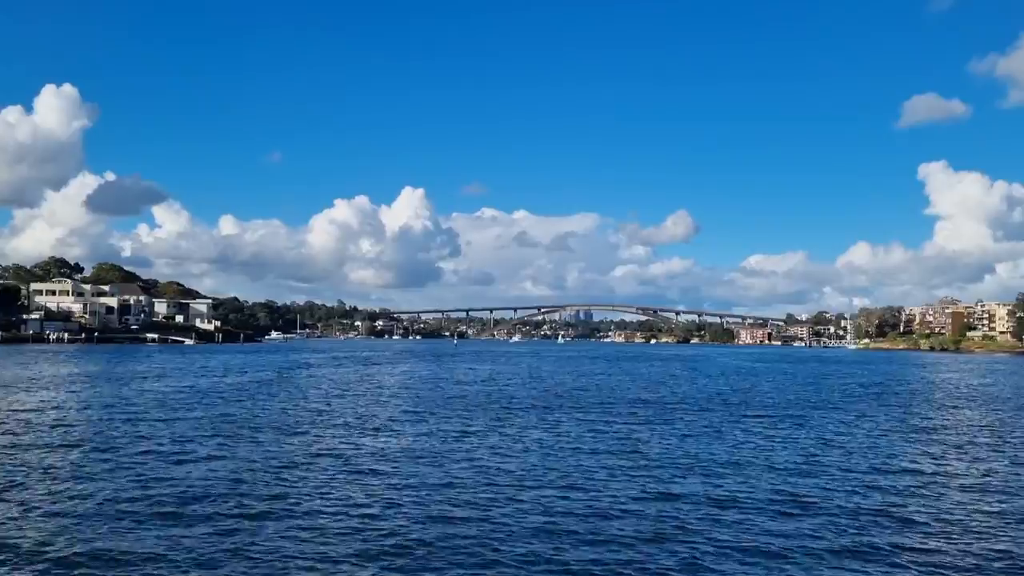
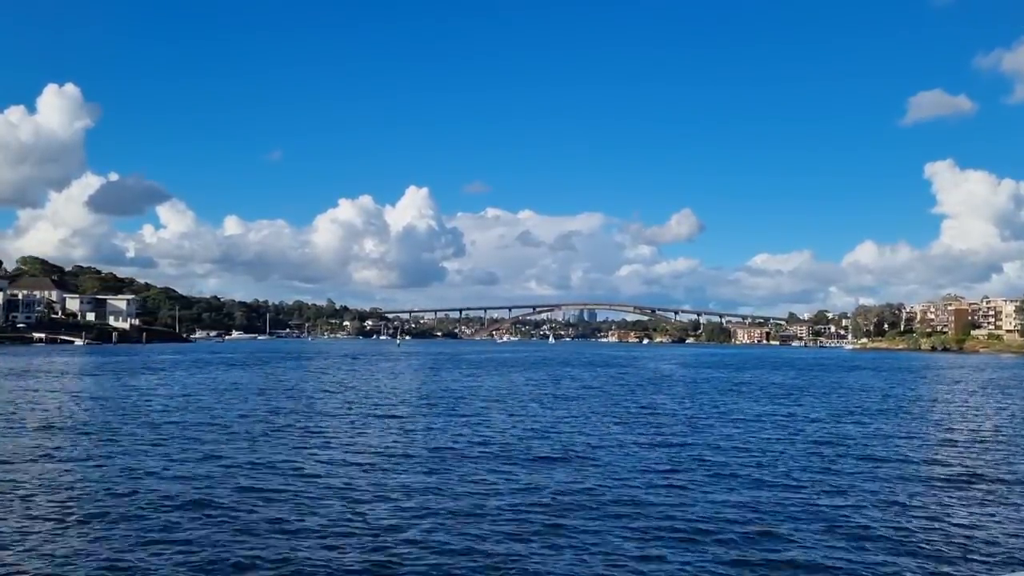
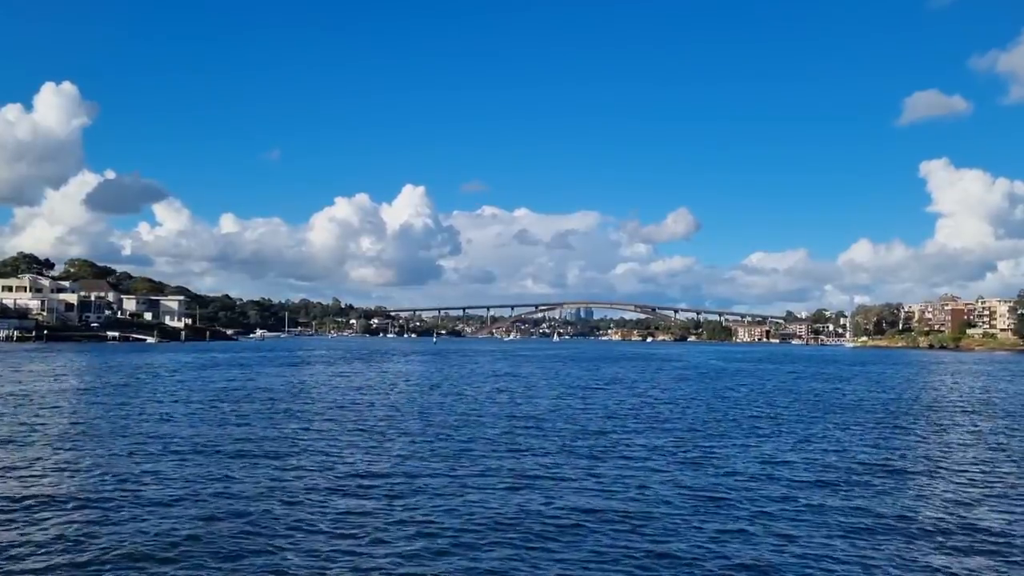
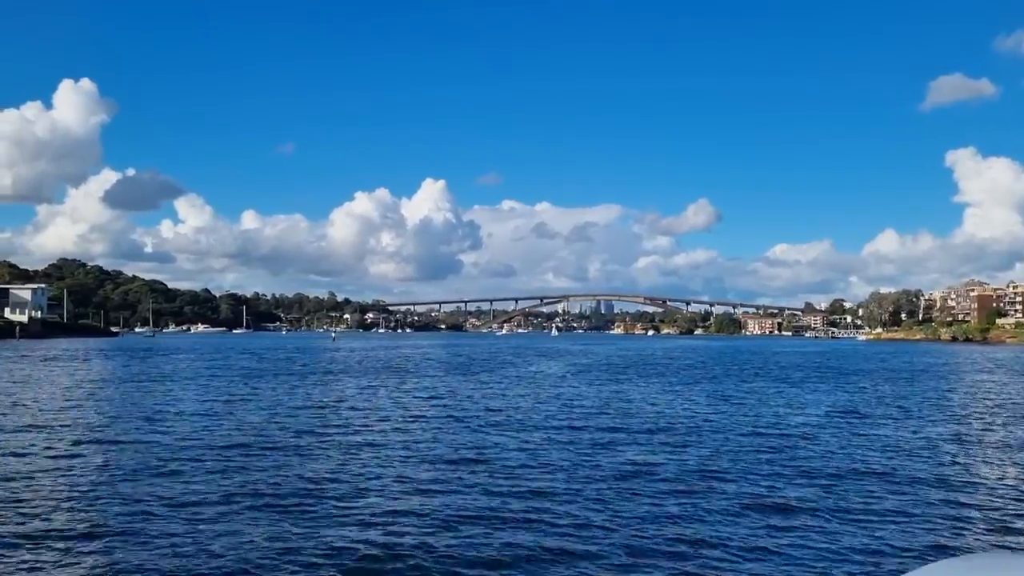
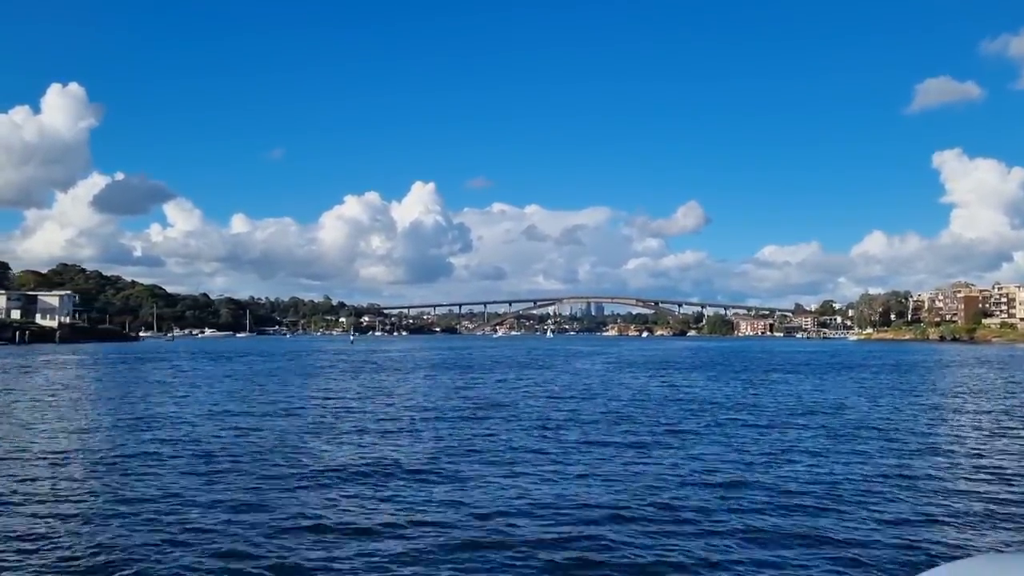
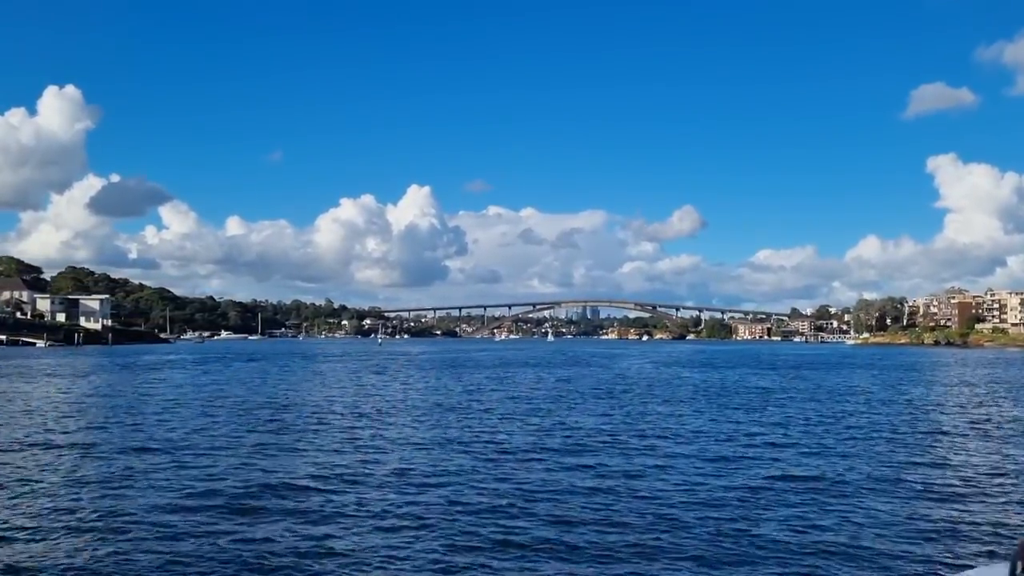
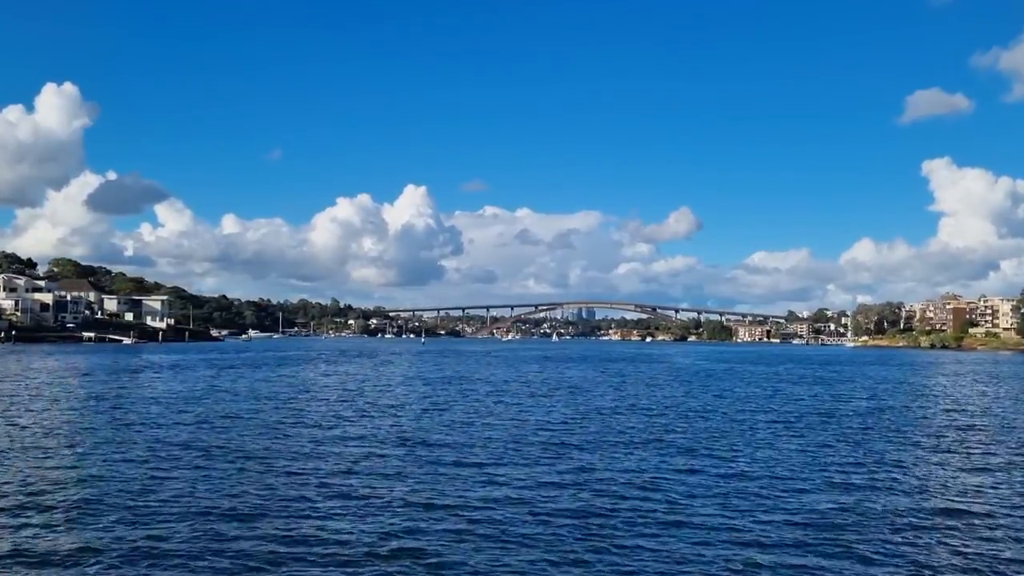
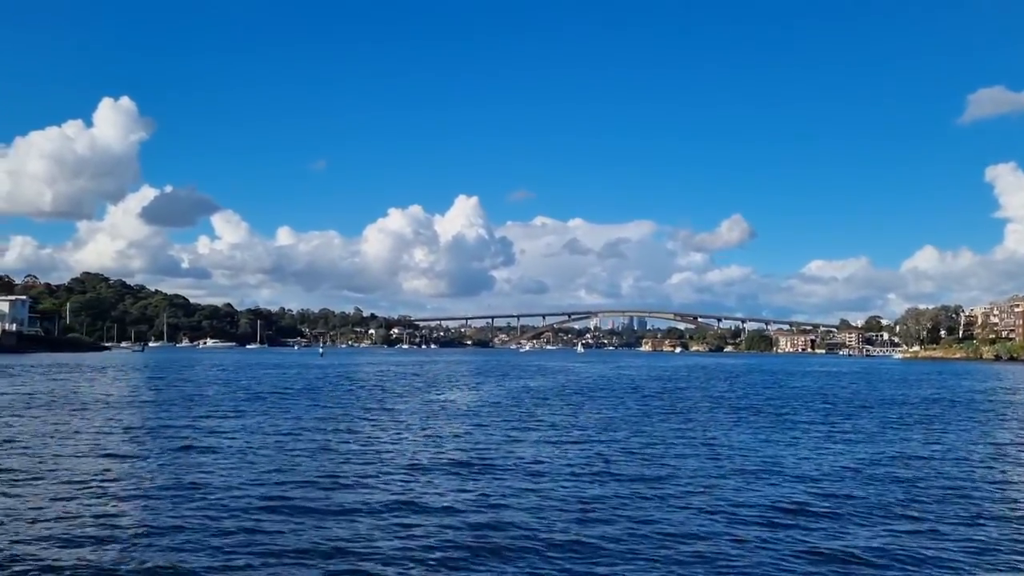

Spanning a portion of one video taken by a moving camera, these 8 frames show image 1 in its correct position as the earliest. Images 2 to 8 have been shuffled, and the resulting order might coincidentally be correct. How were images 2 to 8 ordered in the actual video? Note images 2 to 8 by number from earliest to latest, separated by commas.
3, 7, 2, 6, 5, 4, 8
